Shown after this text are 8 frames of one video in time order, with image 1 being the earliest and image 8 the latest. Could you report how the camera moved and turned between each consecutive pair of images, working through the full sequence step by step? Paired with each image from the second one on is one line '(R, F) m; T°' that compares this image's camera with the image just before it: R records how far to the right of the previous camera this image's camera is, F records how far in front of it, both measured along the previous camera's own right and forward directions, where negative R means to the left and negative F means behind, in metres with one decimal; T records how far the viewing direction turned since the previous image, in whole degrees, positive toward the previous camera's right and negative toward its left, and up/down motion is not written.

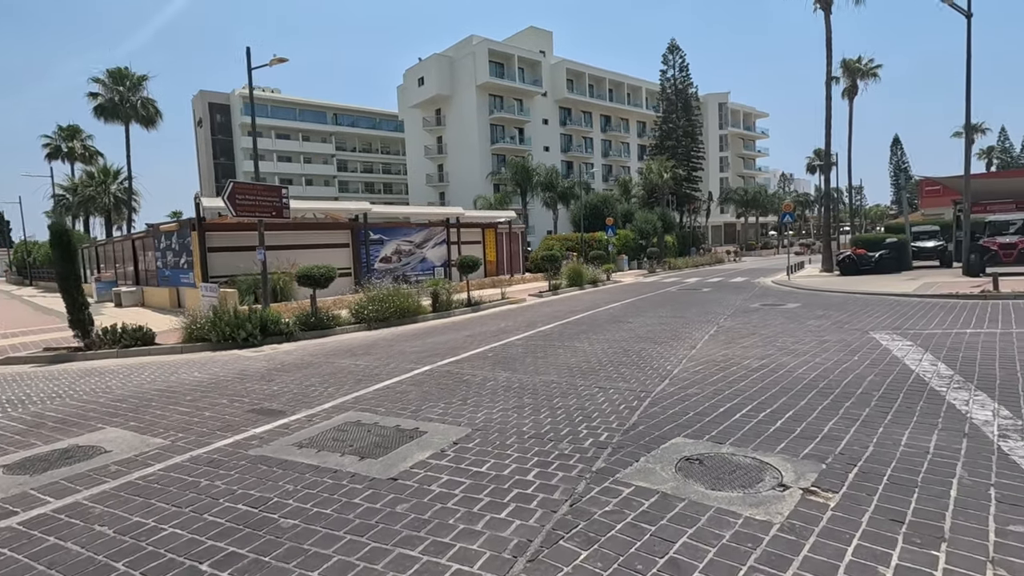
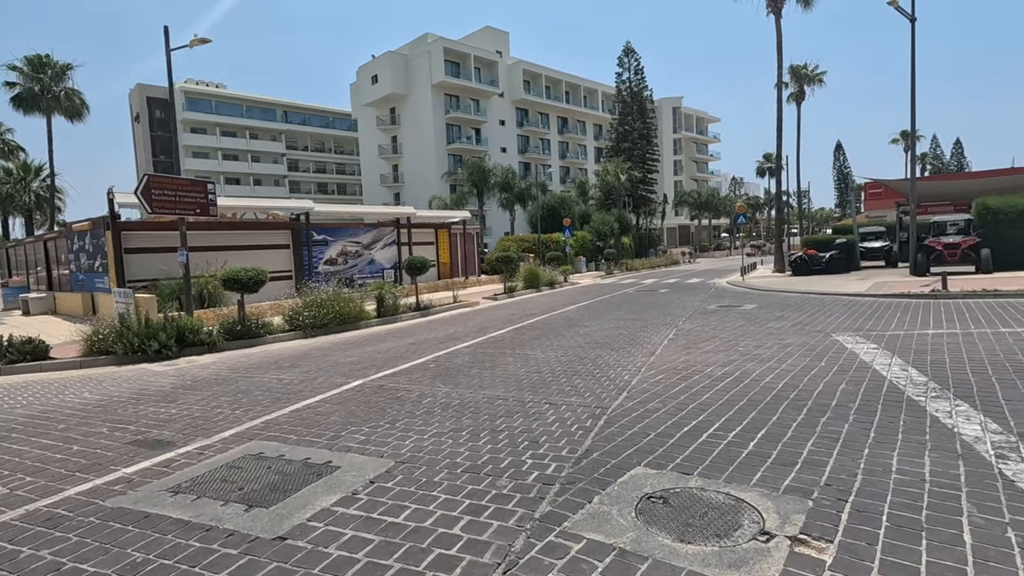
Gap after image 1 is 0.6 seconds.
(+0.3, +0.9) m; +4°
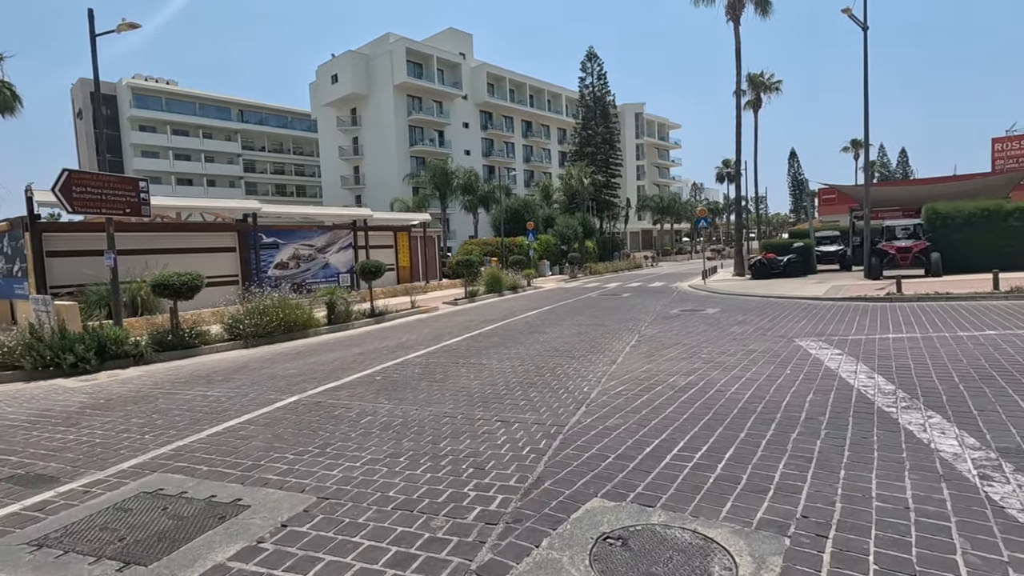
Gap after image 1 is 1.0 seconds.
(+0.2, +0.6) m; +4°
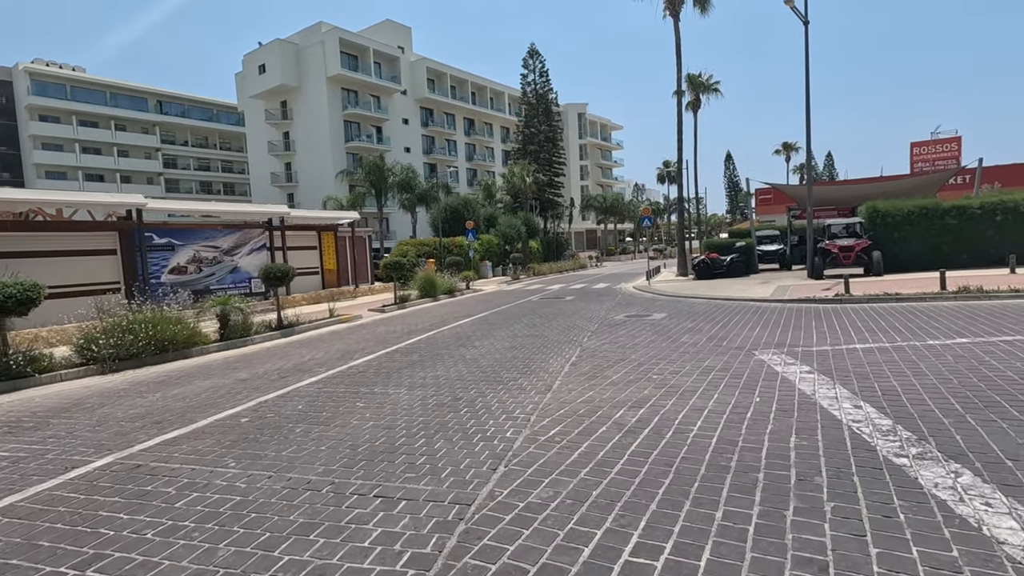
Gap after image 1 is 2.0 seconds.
(+0.5, +1.7) m; +6°
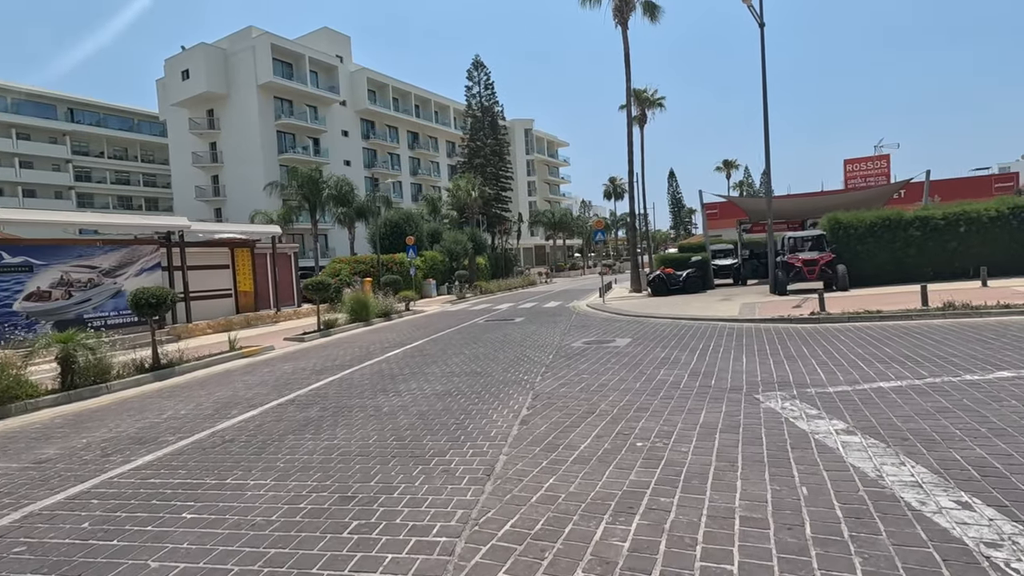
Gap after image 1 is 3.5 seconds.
(+0.3, +2.3) m; +5°
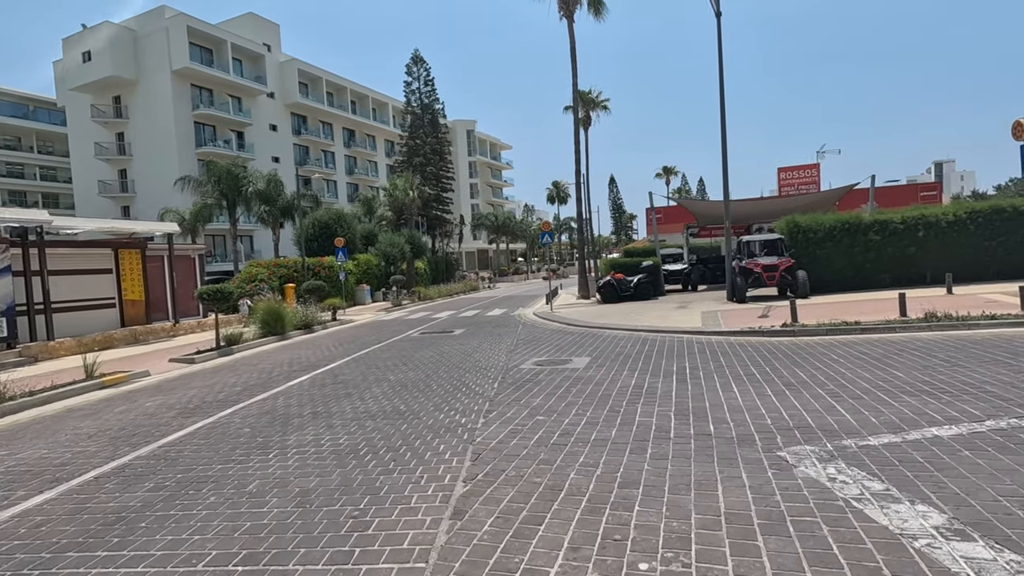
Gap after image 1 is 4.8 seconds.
(+0.1, +2.2) m; +6°
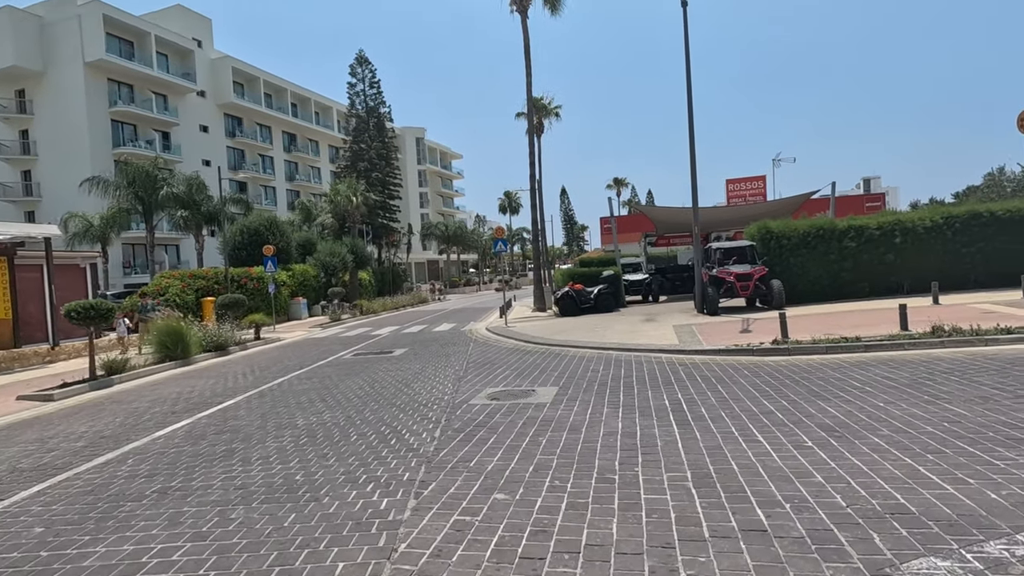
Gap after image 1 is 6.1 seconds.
(+0.1, +2.2) m; +5°
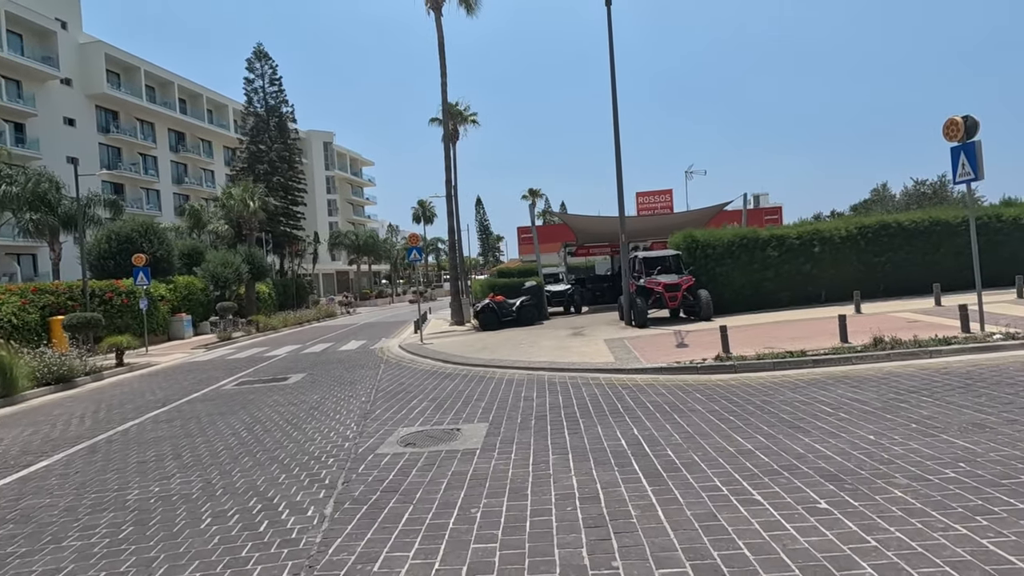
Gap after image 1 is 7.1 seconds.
(0.0, +1.6) m; +9°
